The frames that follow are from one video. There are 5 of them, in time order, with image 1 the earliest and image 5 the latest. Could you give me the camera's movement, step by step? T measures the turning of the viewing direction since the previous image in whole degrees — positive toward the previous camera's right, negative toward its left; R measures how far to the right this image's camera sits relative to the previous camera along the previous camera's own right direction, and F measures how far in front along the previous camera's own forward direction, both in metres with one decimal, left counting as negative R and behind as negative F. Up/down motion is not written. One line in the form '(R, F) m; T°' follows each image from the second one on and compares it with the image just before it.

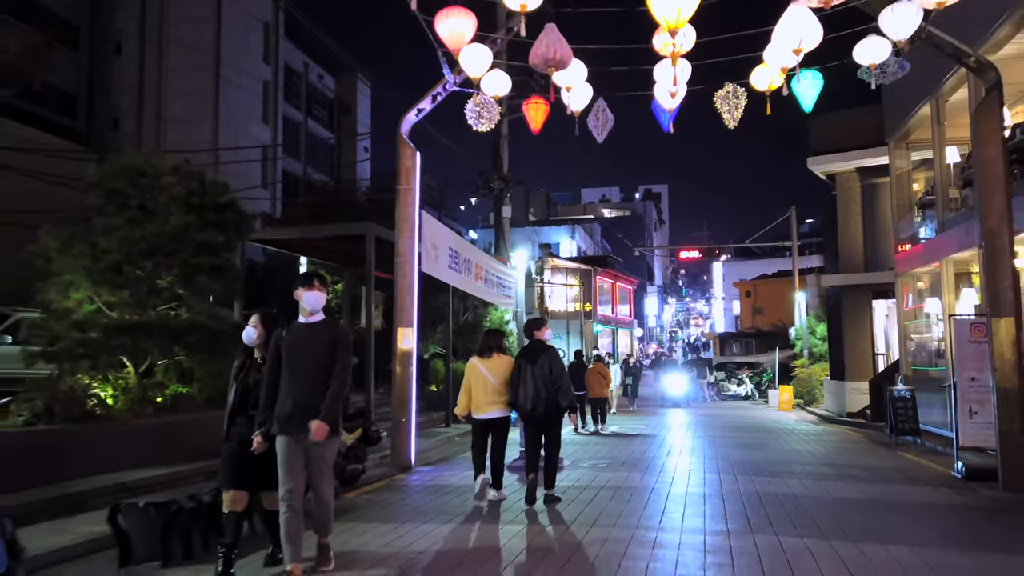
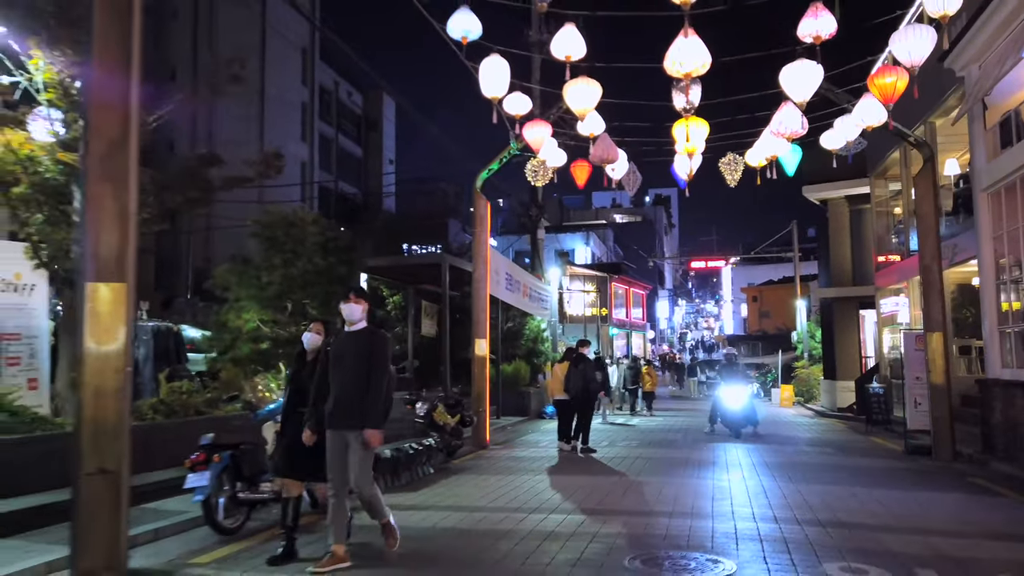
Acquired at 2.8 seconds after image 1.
(-0.8, -3.3) m; -1°
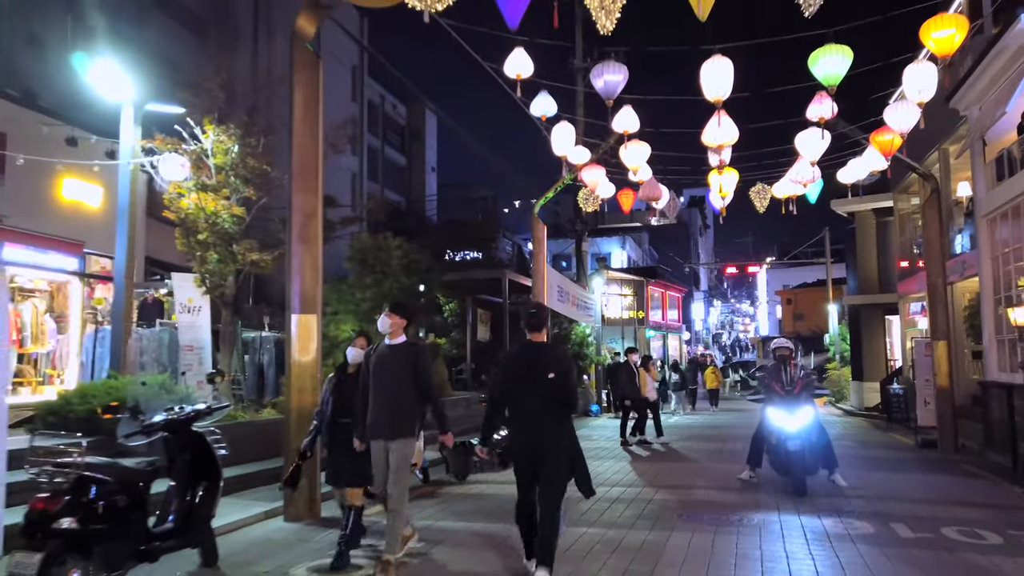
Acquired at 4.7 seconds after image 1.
(-0.5, -2.1) m; -3°
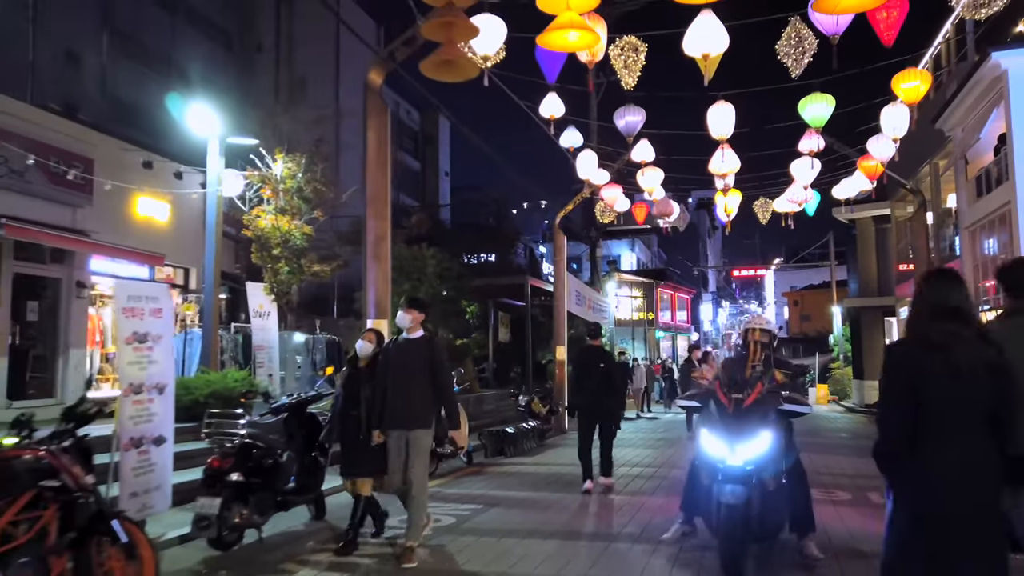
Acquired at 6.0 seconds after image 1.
(-0.4, -1.5) m; -1°
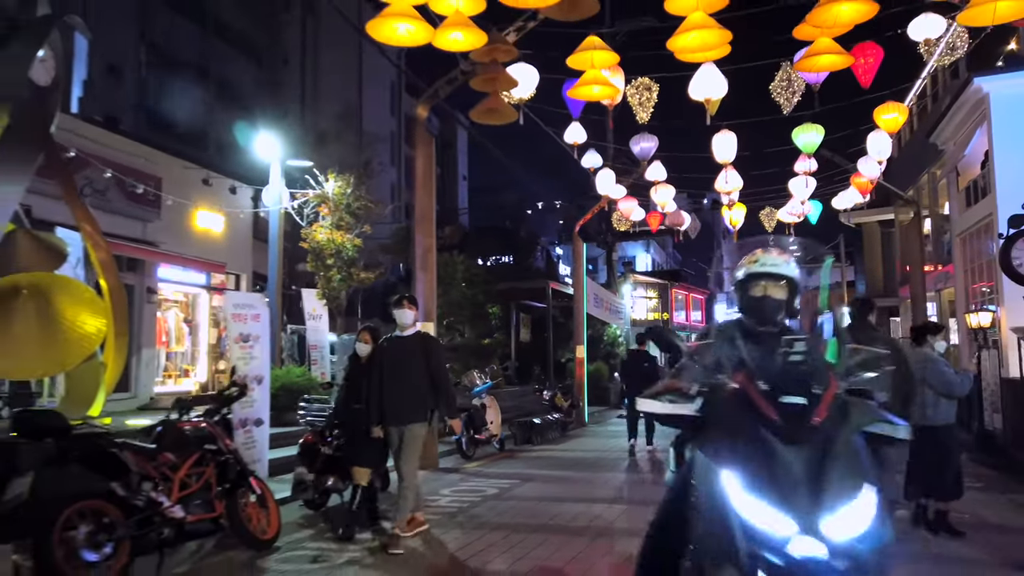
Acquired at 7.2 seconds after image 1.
(-0.2, -1.4) m; -1°
